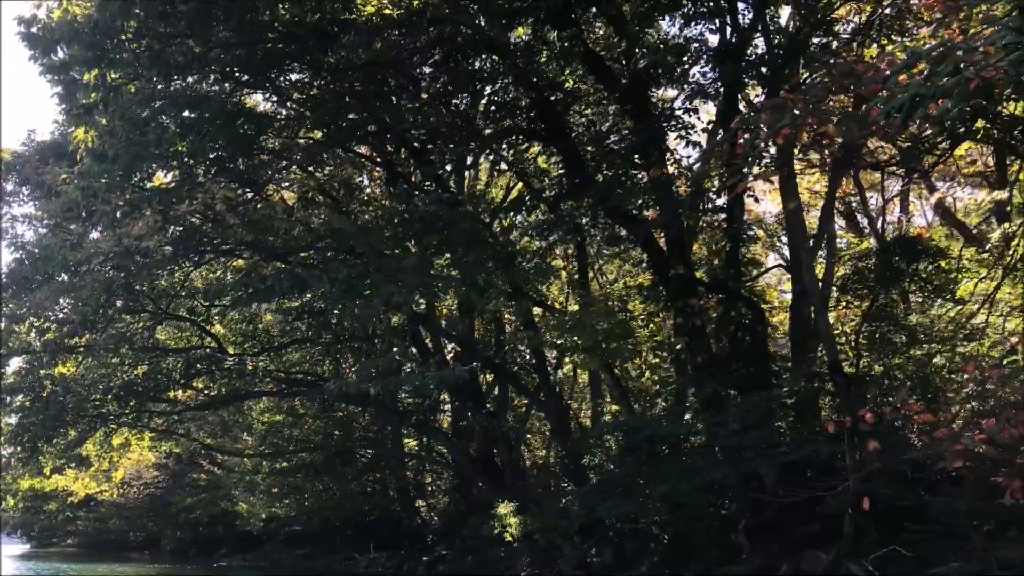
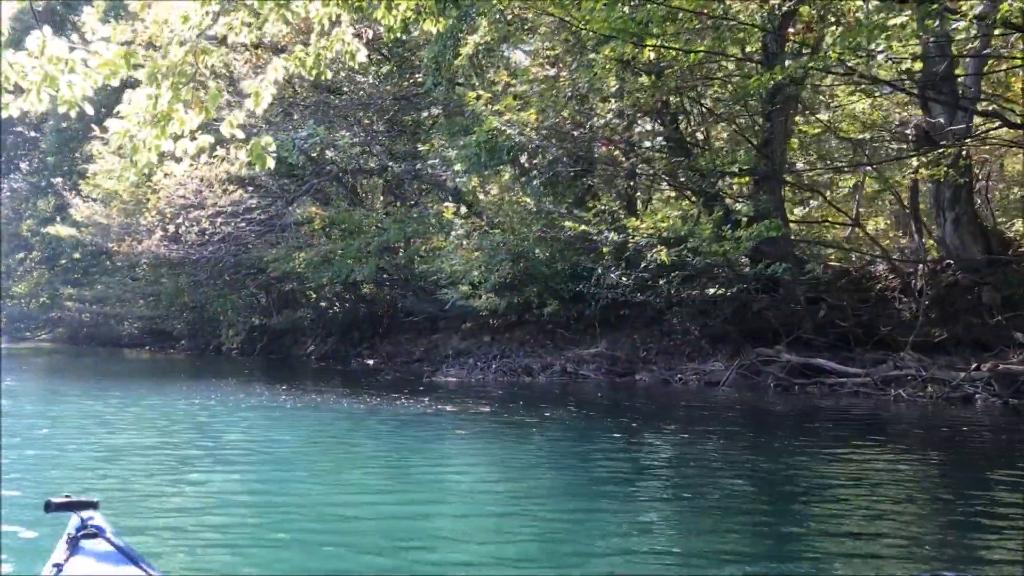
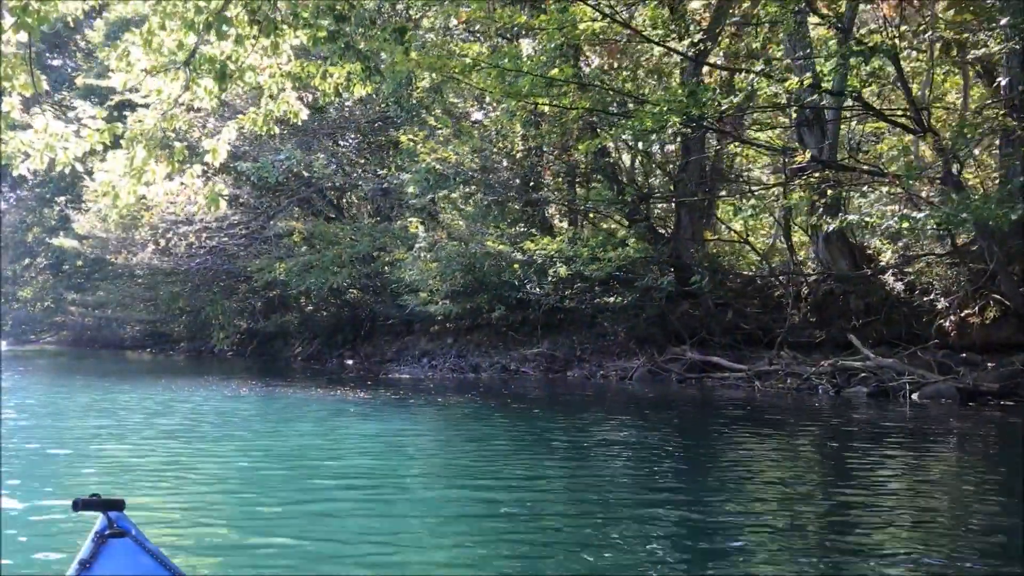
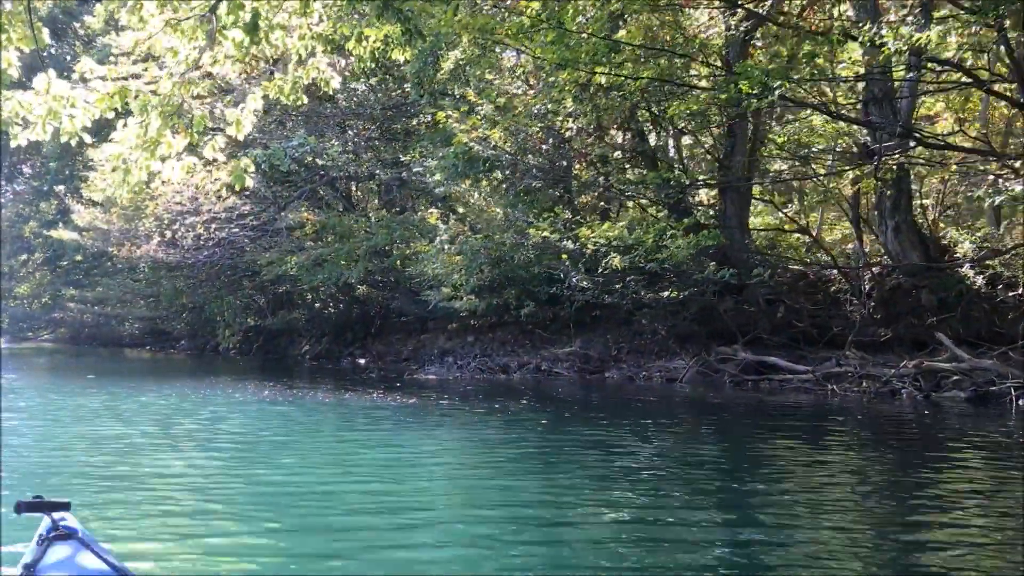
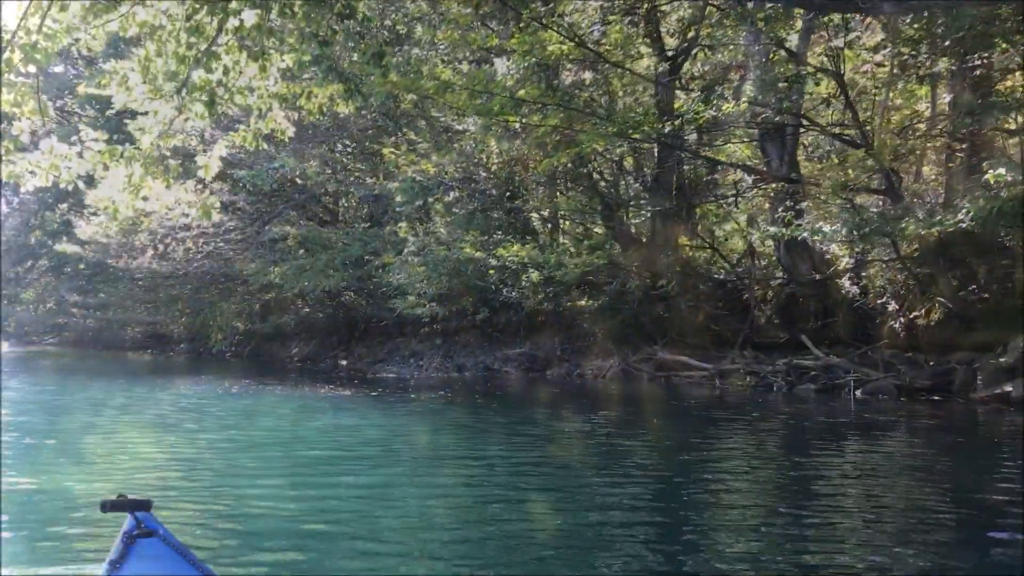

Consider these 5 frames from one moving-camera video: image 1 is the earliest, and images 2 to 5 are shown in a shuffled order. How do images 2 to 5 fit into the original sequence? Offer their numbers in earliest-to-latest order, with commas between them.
5, 3, 4, 2
